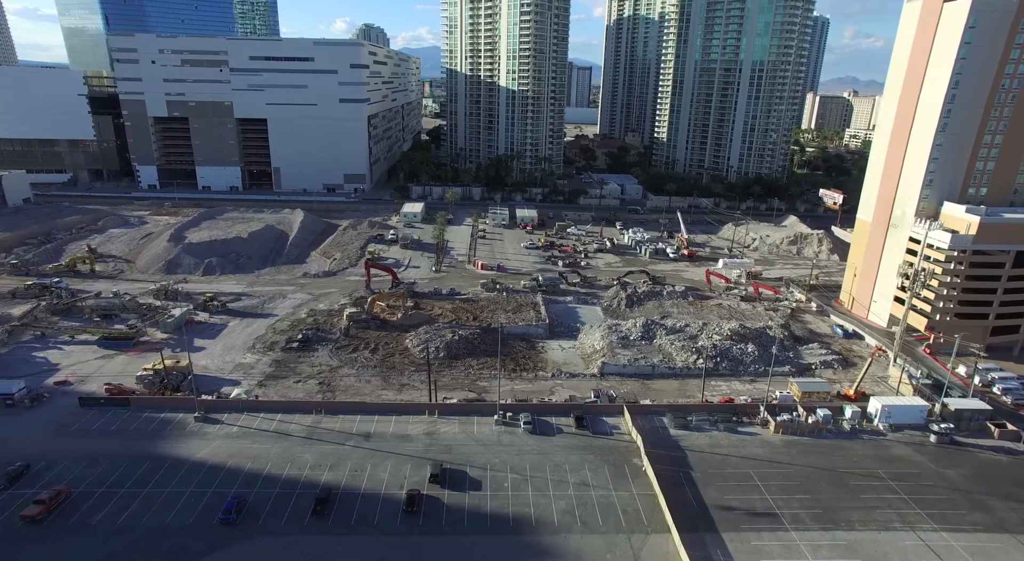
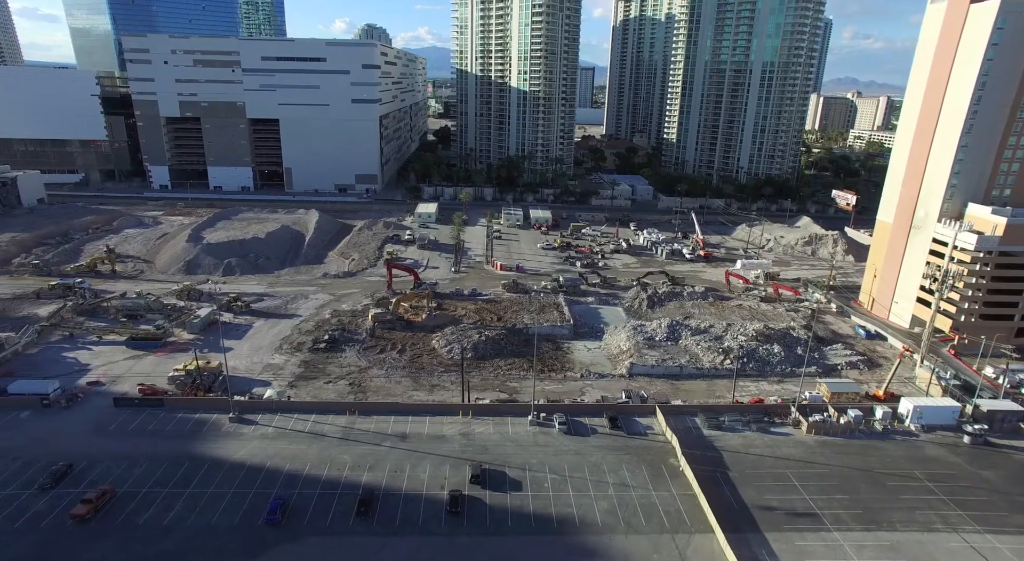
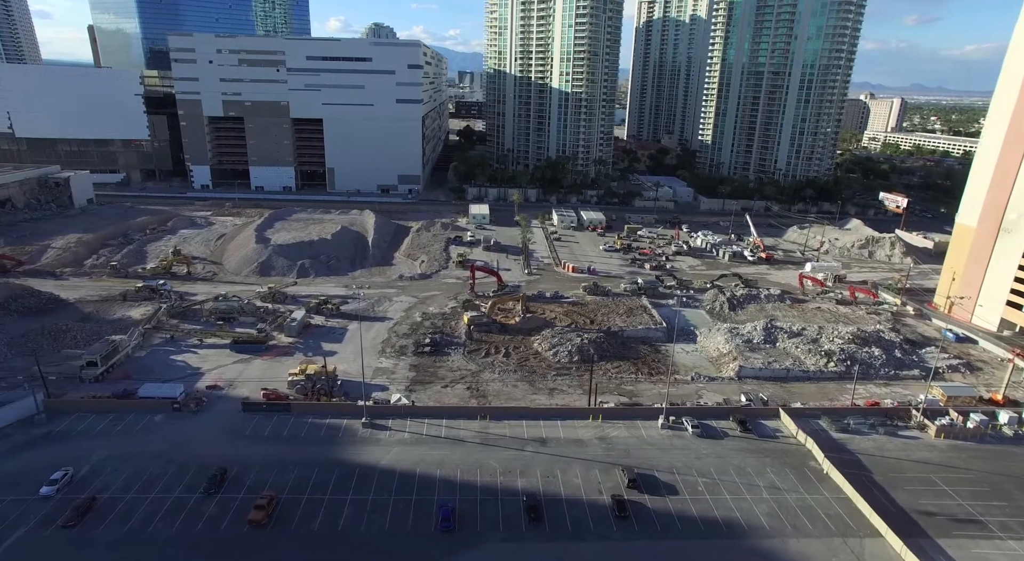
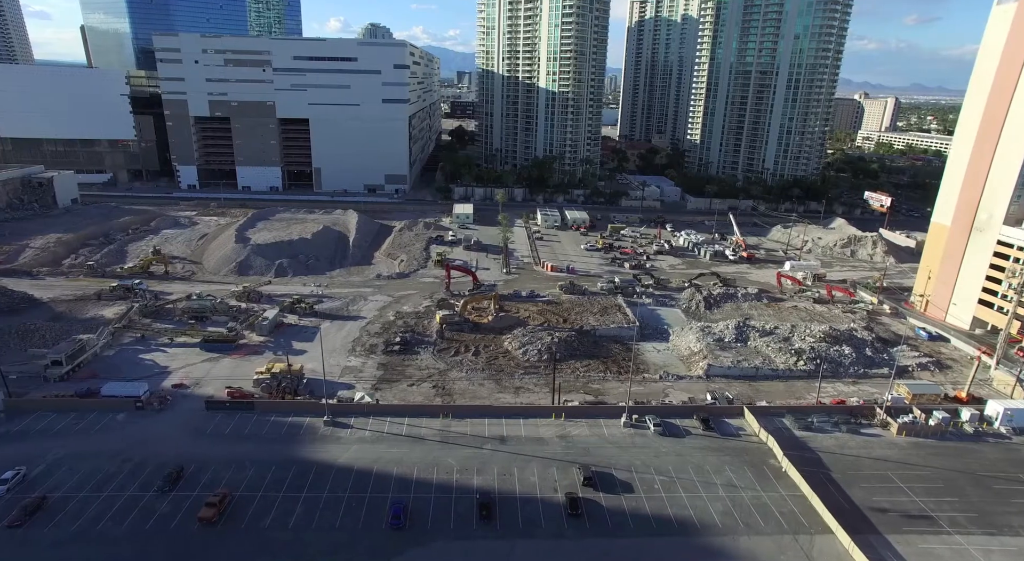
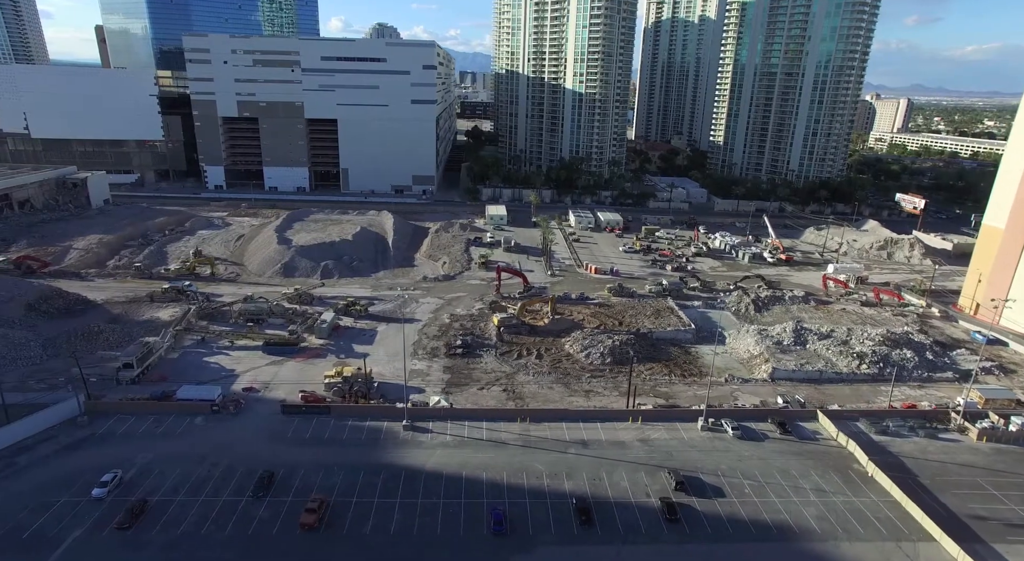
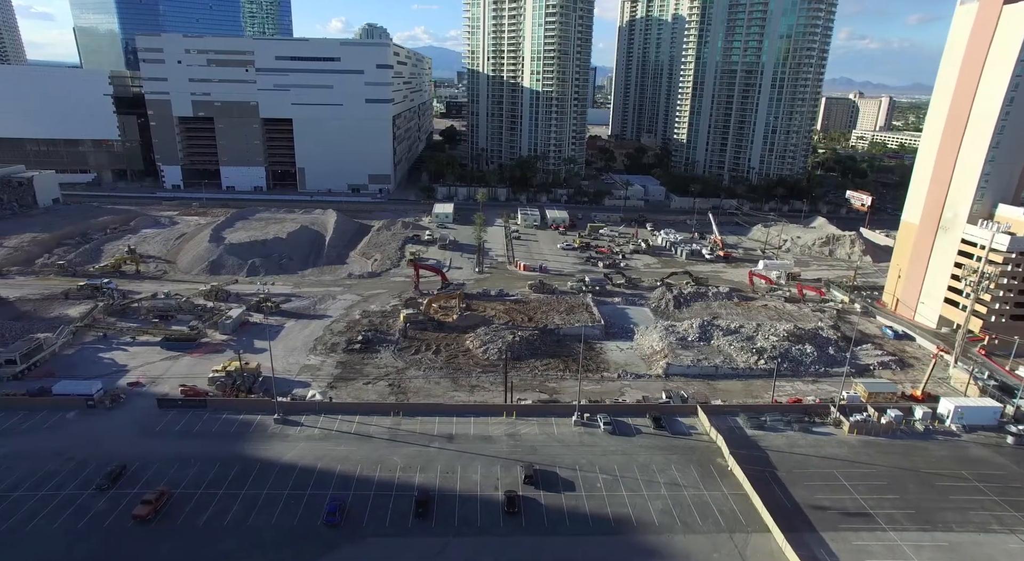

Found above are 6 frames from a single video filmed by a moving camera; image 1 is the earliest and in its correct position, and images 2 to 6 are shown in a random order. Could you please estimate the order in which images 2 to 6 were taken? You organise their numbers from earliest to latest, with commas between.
2, 6, 4, 3, 5
